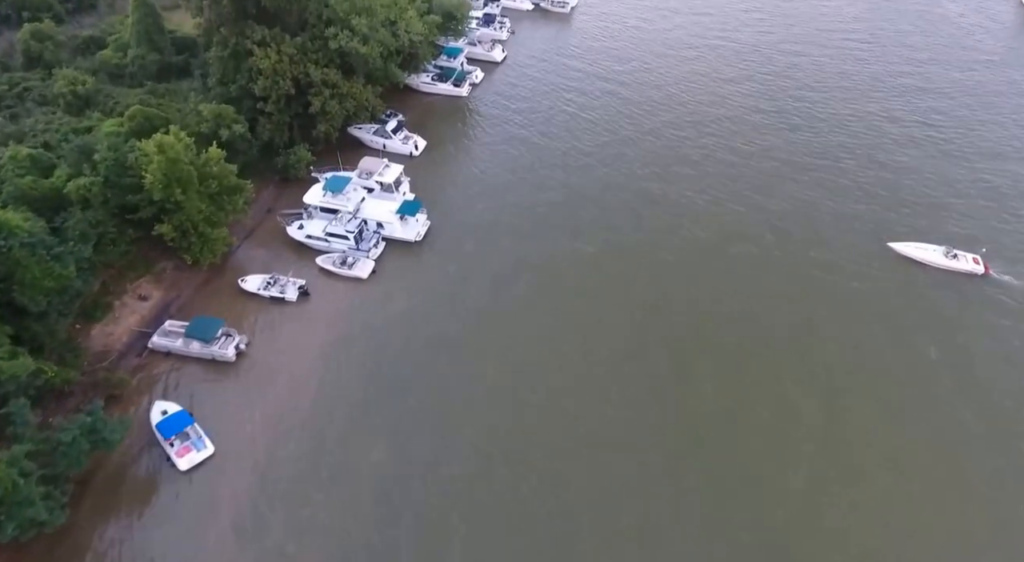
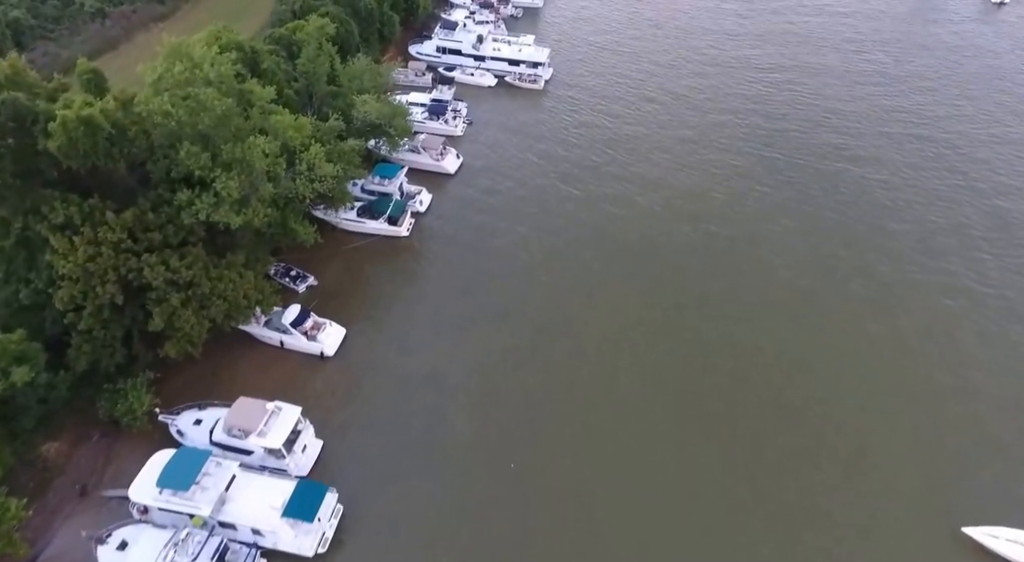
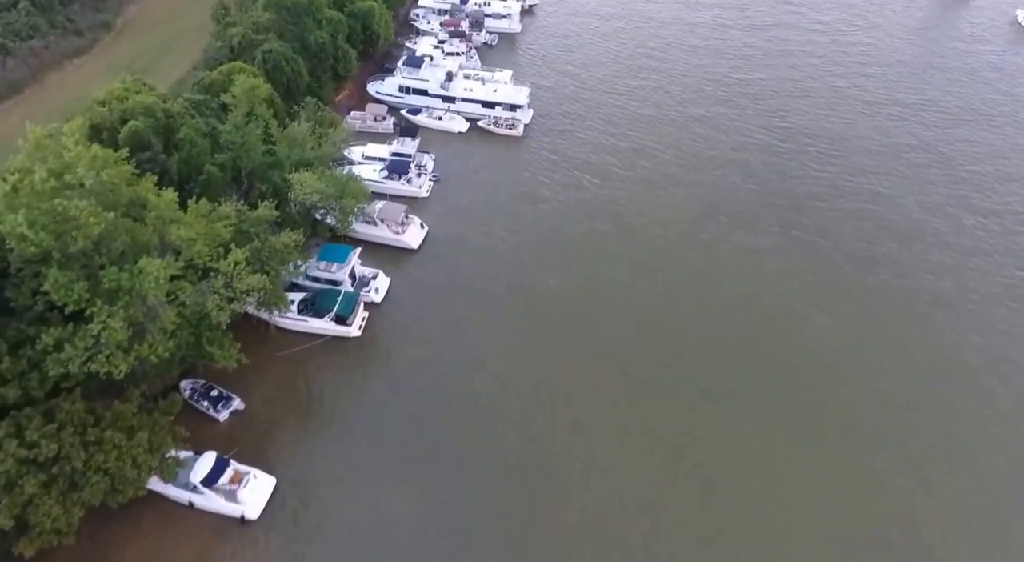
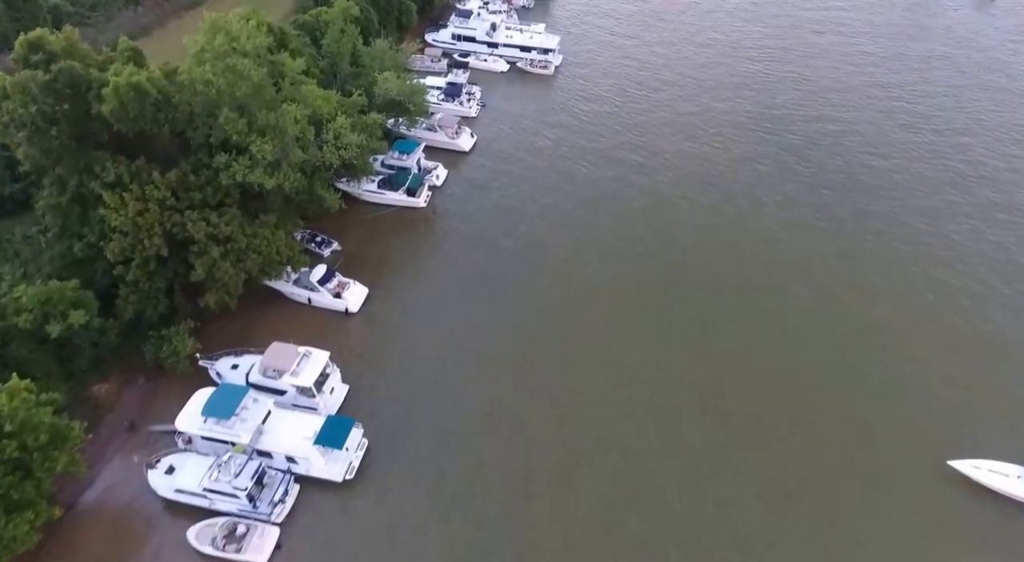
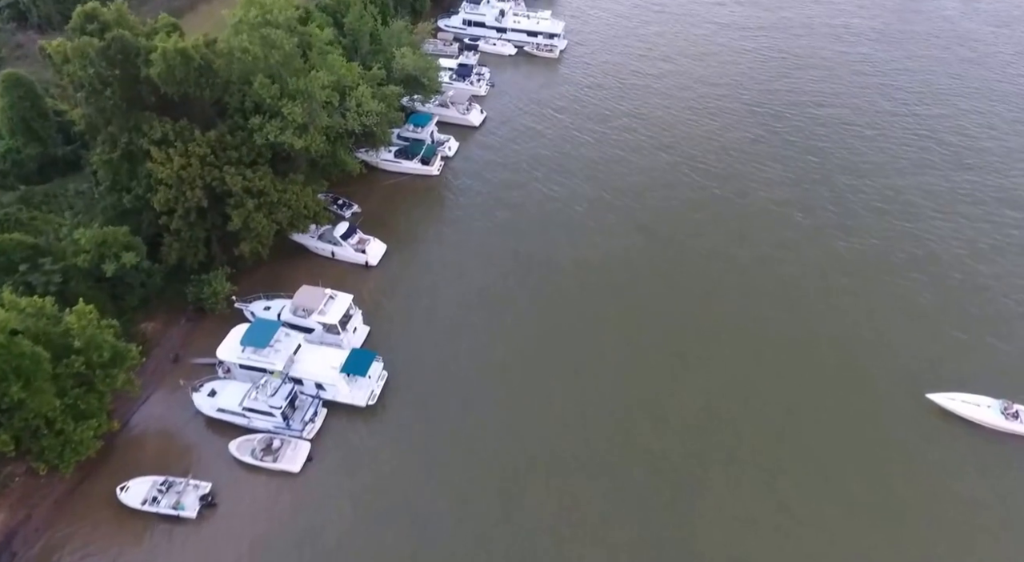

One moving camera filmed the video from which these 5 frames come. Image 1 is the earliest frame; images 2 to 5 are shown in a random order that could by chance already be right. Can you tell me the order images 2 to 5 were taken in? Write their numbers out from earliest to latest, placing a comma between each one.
5, 4, 2, 3
